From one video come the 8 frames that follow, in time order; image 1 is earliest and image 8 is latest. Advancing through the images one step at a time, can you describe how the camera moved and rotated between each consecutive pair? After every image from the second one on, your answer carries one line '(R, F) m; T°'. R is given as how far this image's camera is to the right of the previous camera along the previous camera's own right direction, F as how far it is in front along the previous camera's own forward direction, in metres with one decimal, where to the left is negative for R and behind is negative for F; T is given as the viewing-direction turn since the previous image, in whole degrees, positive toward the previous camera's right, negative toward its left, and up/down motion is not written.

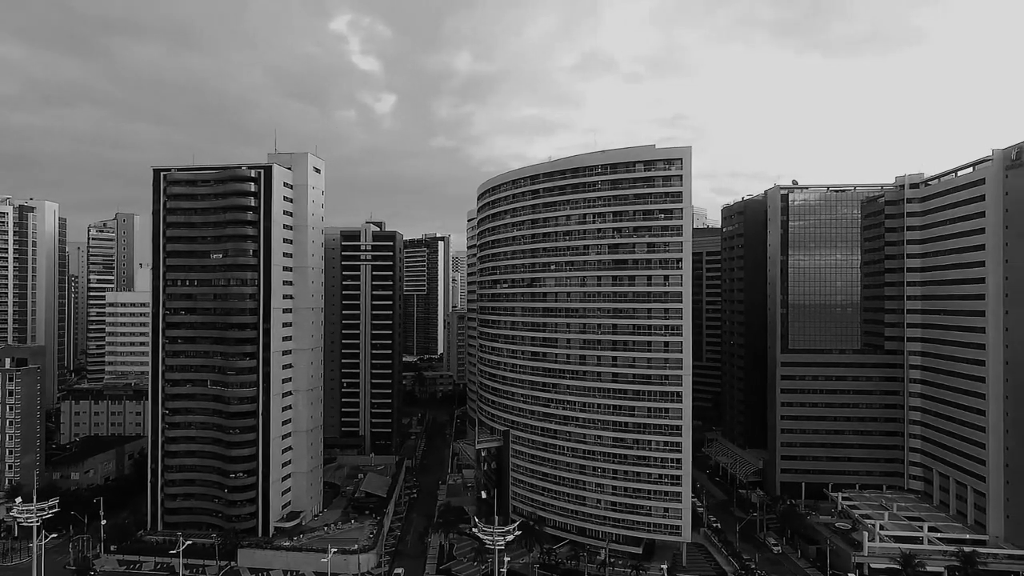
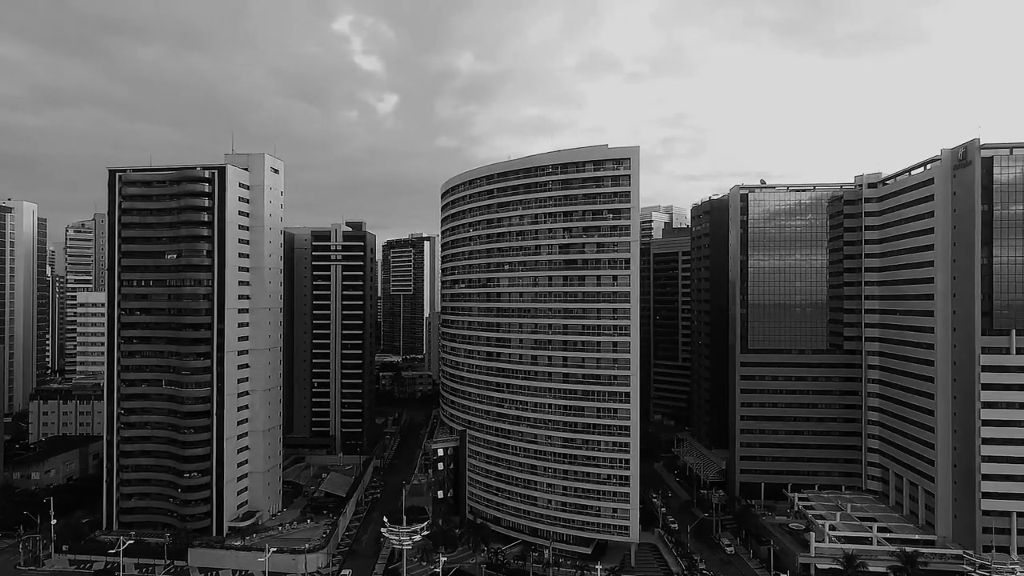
(+6.6, -0.1) m; 0°
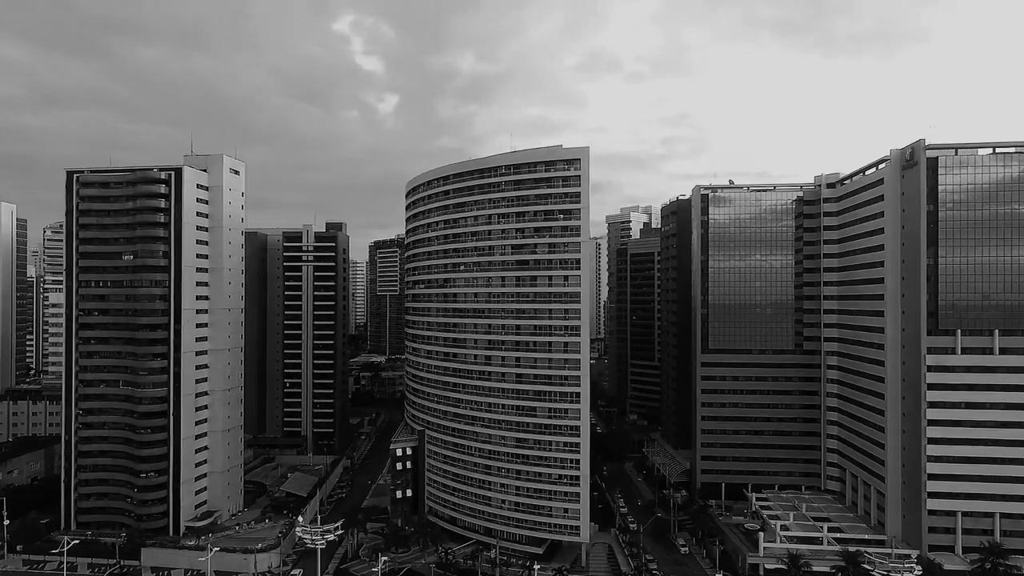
(+6.3, -0.2) m; 0°
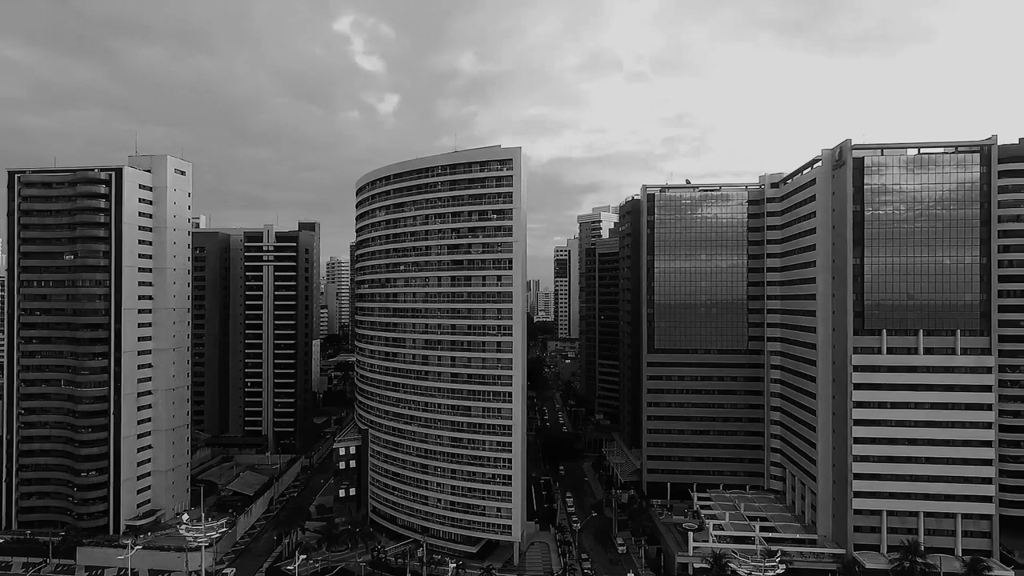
(+8.5, -0.2) m; 0°
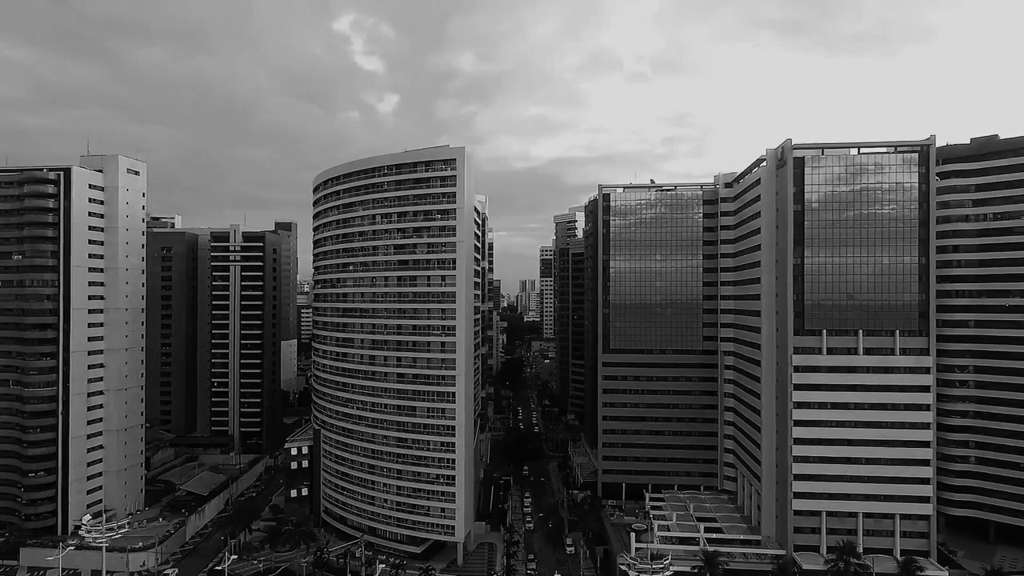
(+7.0, +0.1) m; 0°
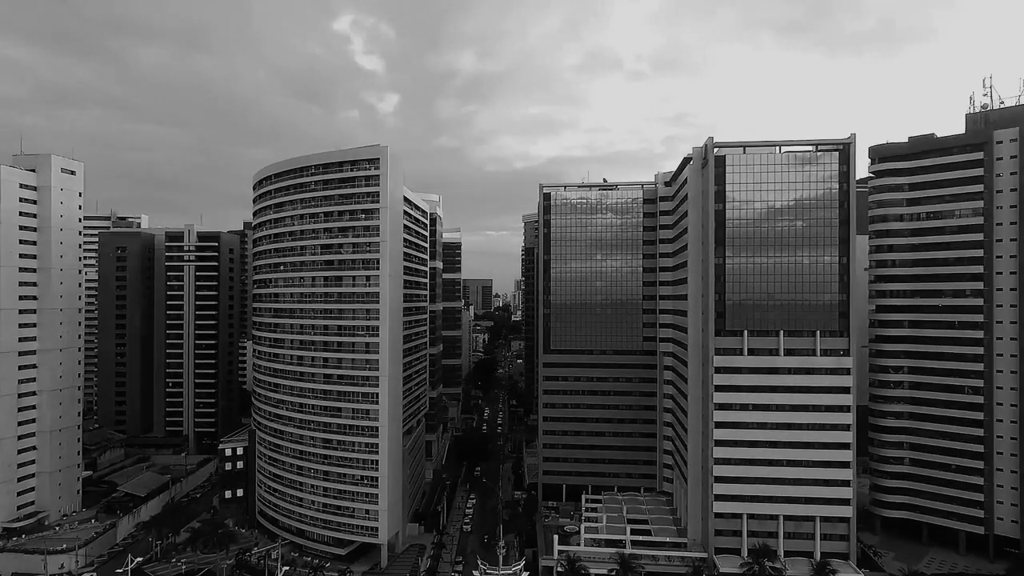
(+9.4, +0.6) m; 0°
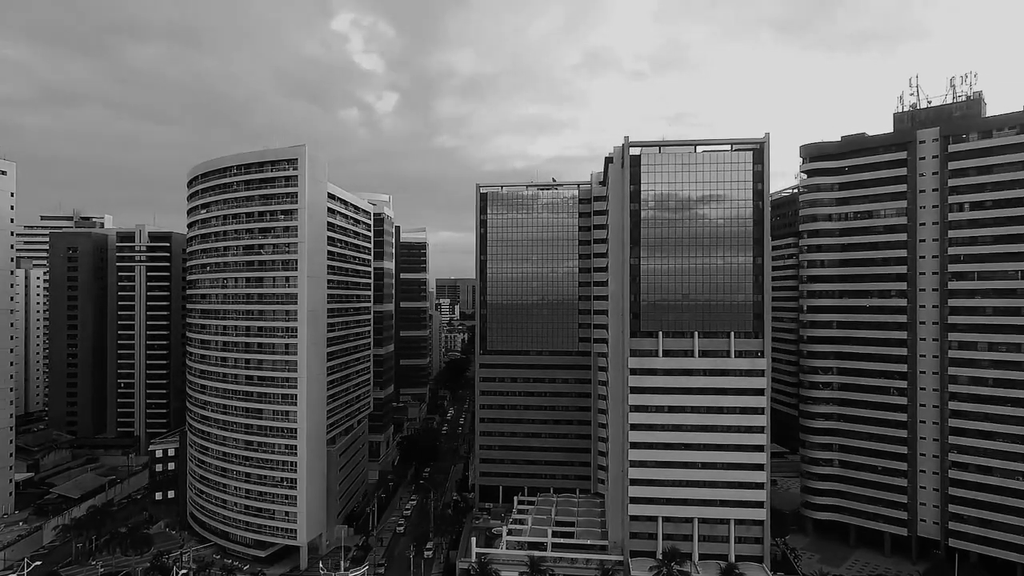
(+9.8, +0.5) m; 0°
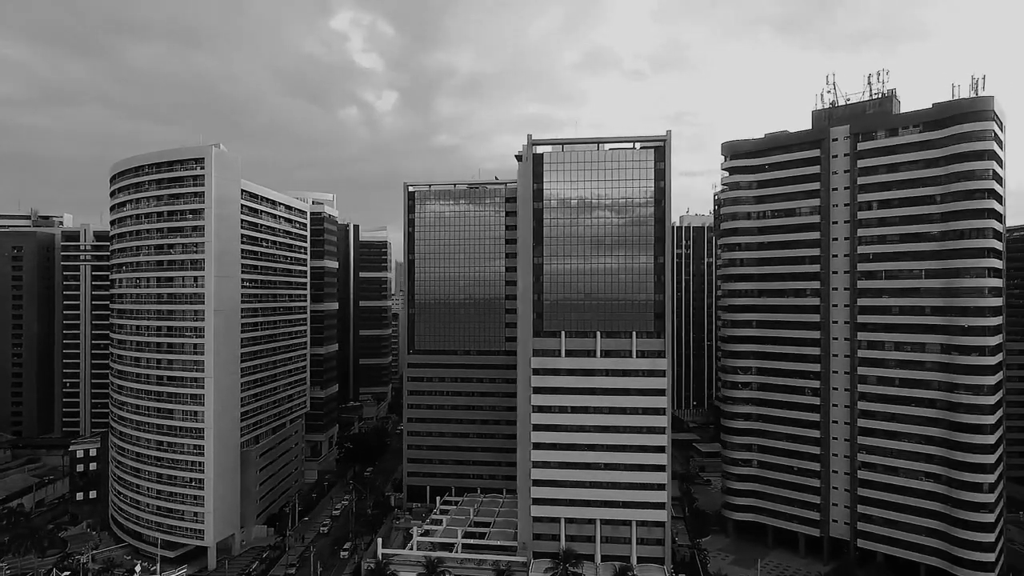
(+11.0, +0.5) m; 0°
